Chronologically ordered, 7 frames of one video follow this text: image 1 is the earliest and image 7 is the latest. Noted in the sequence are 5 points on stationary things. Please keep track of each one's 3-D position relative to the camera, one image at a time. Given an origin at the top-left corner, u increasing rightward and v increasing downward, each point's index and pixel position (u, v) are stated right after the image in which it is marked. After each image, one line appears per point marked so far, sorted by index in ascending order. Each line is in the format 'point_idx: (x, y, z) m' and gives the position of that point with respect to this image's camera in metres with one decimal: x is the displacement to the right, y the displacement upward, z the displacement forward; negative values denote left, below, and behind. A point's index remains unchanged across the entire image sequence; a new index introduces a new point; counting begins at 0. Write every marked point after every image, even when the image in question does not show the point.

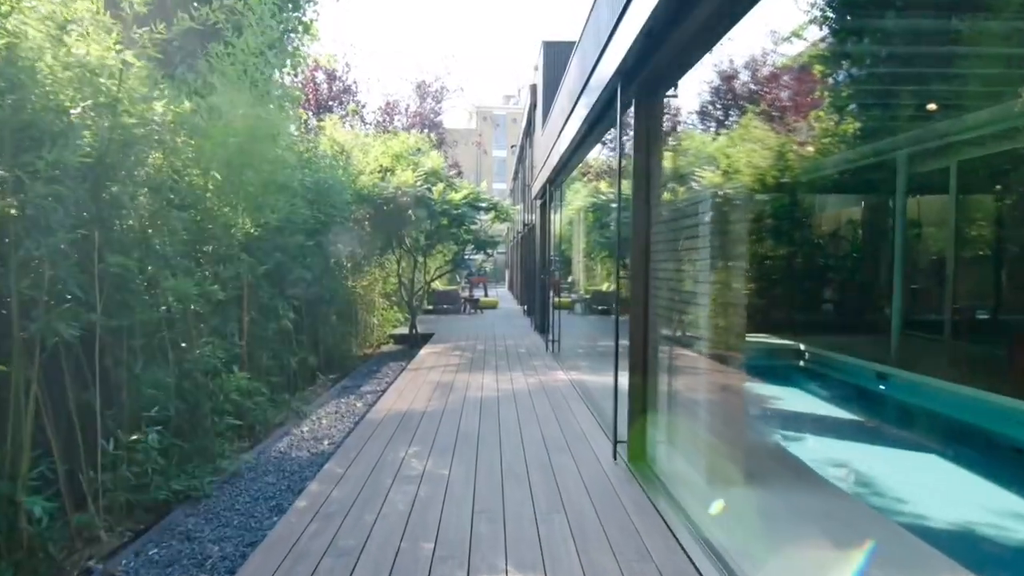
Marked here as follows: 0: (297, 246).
0: (-2.3, +0.4, +5.7) m
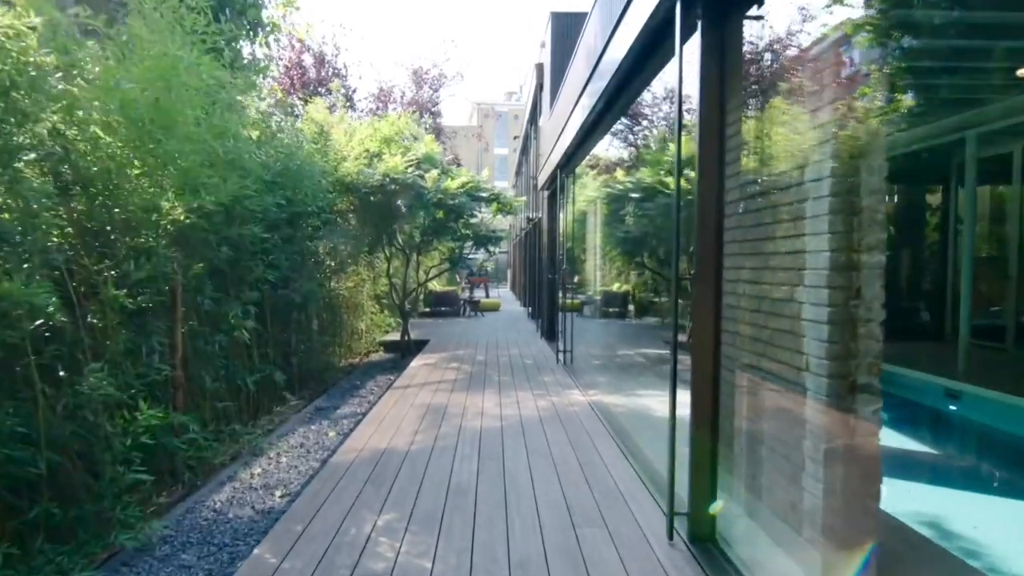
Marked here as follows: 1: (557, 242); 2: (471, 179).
0: (-2.2, +0.4, +4.7) m
1: (+0.7, +0.8, +9.1) m
2: (-0.7, +1.7, +8.3) m
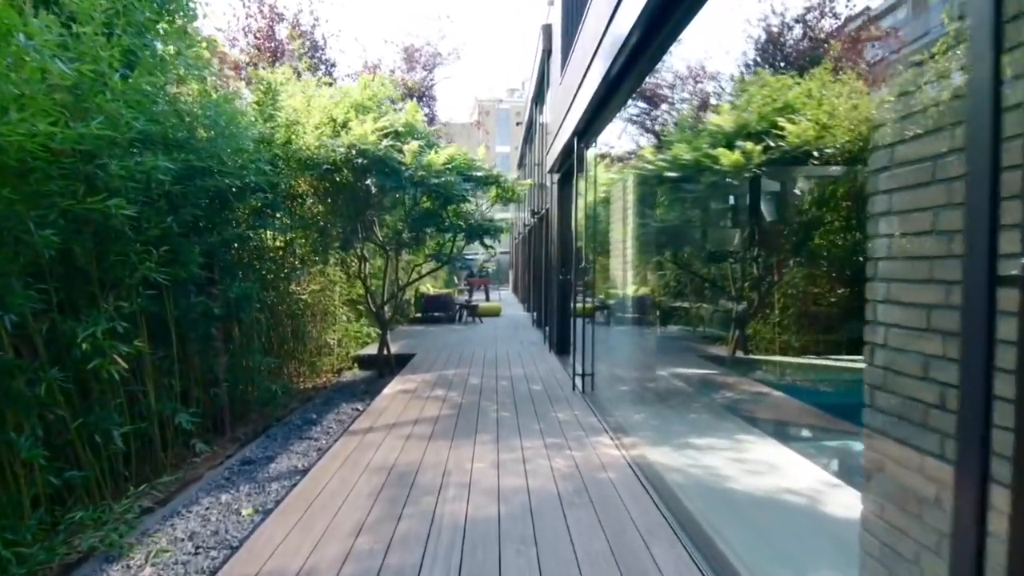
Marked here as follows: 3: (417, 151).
0: (-2.2, +0.4, +3.1) m
1: (+0.8, +0.7, +7.5) m
2: (-0.6, +1.7, +6.7) m
3: (-1.1, +1.6, +6.3) m
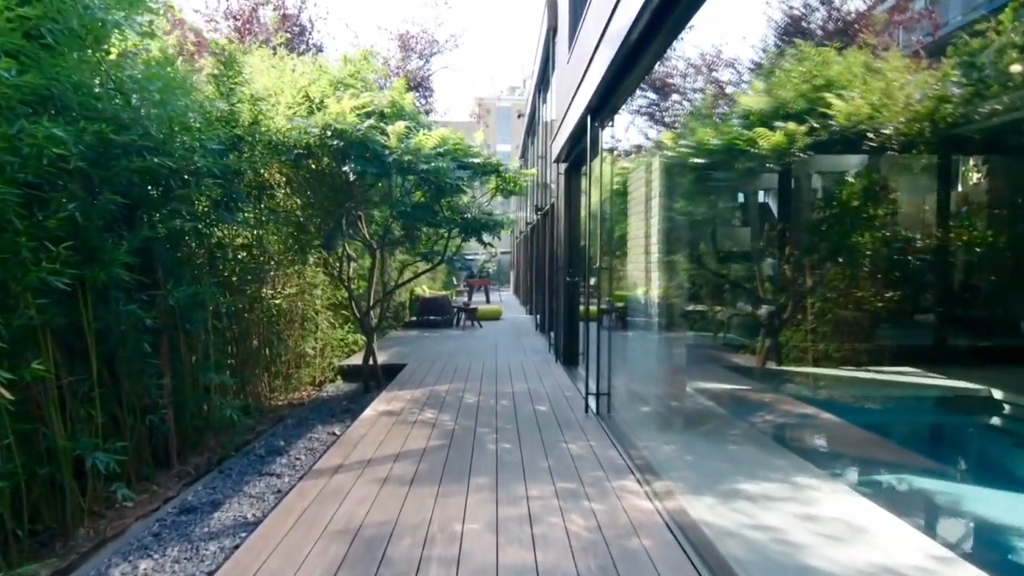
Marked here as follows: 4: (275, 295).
0: (-2.2, +0.3, +2.3) m
1: (+0.8, +0.7, +6.8) m
2: (-0.6, +1.6, +6.0) m
3: (-1.1, +1.6, +5.6) m
4: (-2.4, -0.1, +5.5) m
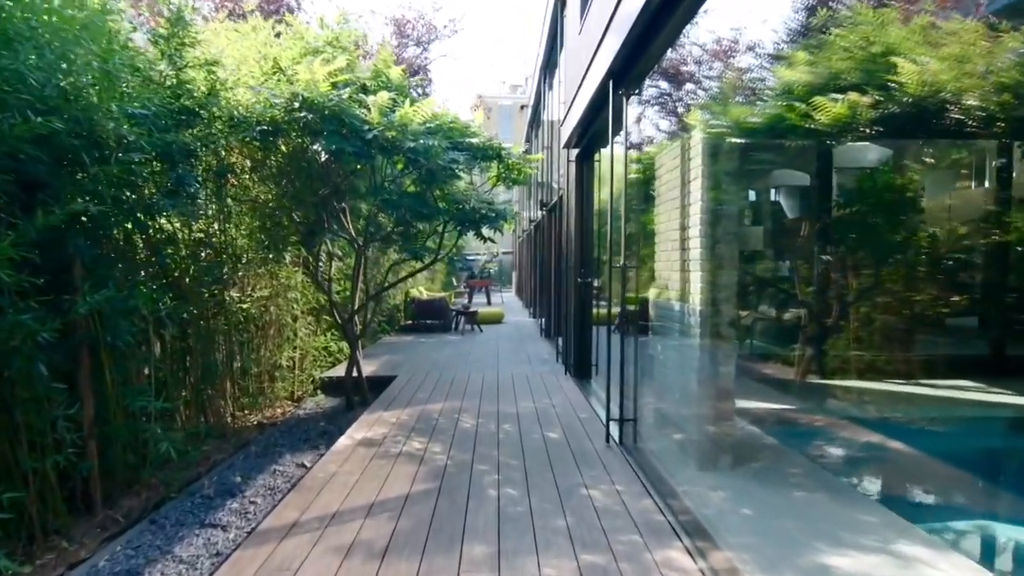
0: (-2.2, +0.3, +1.6) m
1: (+0.8, +0.7, +6.0) m
2: (-0.6, +1.6, +5.2) m
3: (-1.1, +1.6, +4.8) m
4: (-2.3, -0.1, +4.8) m
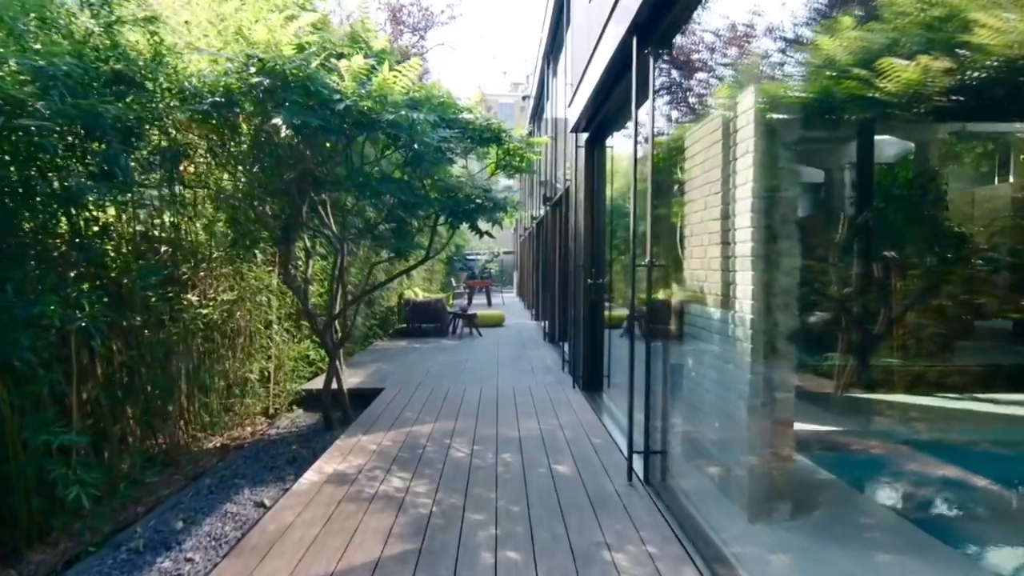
0: (-2.1, +0.3, +0.9) m
1: (+0.8, +0.7, +5.4) m
2: (-0.5, +1.6, +4.6) m
3: (-1.1, +1.6, +4.2) m
4: (-2.3, -0.1, +4.1) m
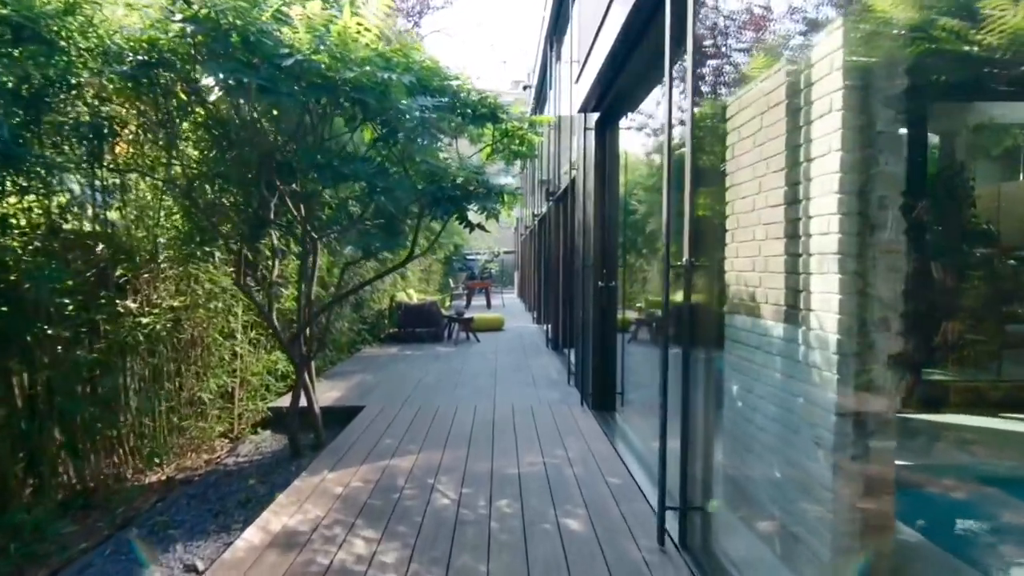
0: (-2.2, +0.3, +0.3) m
1: (+0.8, +0.6, +4.7) m
2: (-0.6, +1.6, +3.9) m
3: (-1.1, +1.5, +3.5) m
4: (-2.3, -0.1, +3.5) m
